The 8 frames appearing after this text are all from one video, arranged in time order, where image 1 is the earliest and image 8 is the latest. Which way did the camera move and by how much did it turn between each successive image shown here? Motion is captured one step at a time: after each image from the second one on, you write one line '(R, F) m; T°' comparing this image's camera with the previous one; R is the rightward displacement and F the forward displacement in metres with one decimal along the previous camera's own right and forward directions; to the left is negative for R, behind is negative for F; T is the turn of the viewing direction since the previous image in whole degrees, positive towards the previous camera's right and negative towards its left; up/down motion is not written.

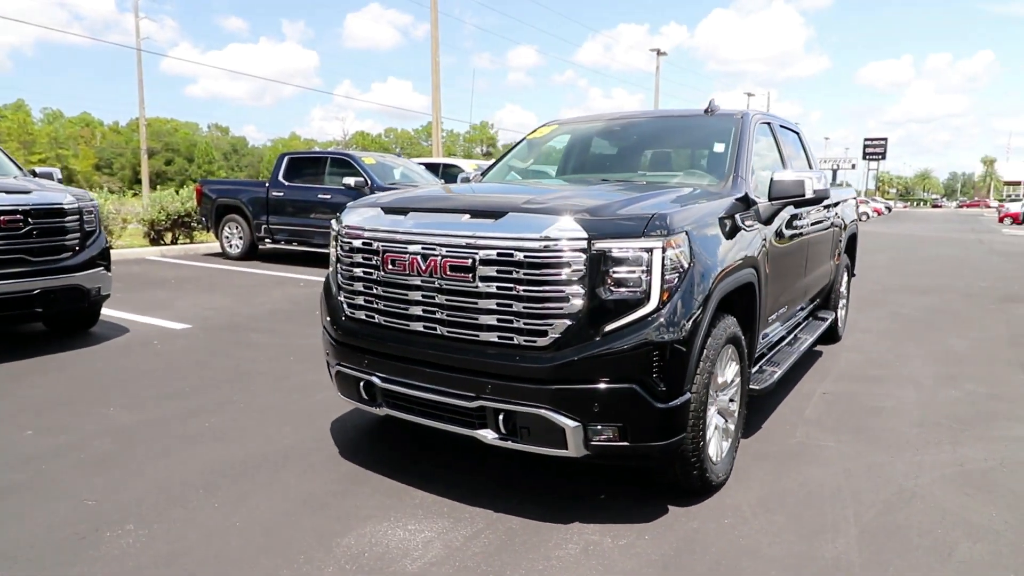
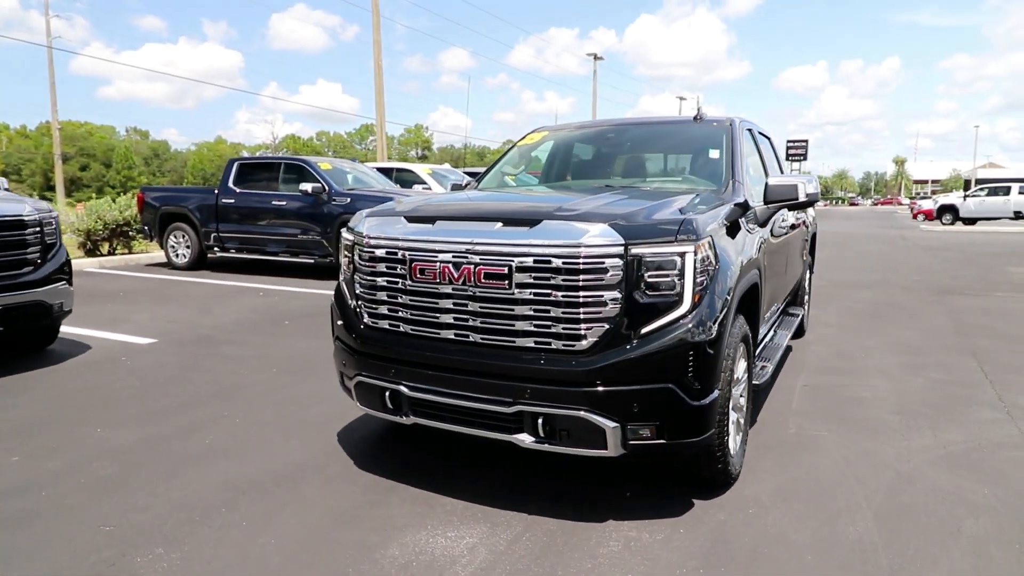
(-0.4, 0.0) m; +5°
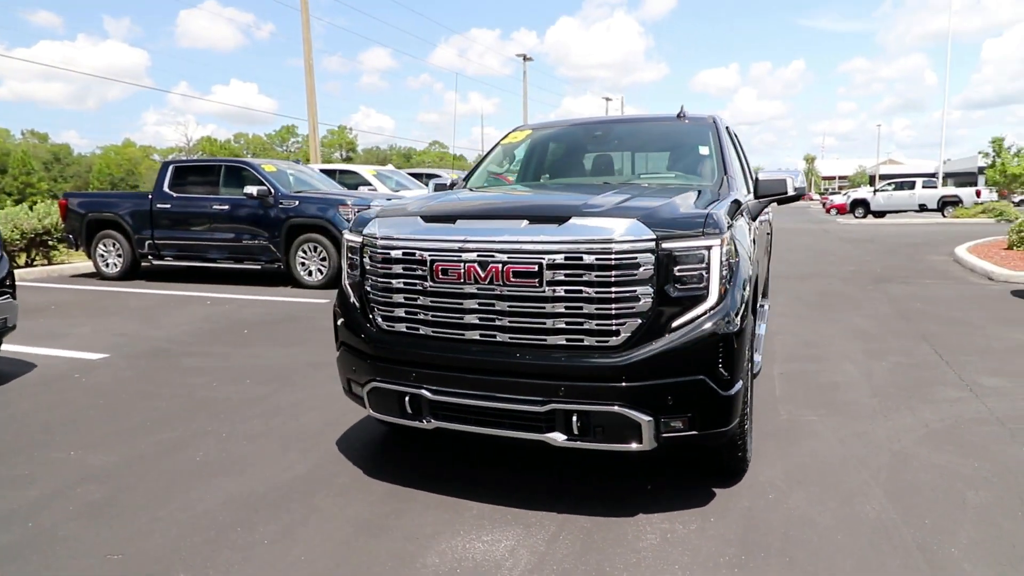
(-0.4, +0.1) m; +6°
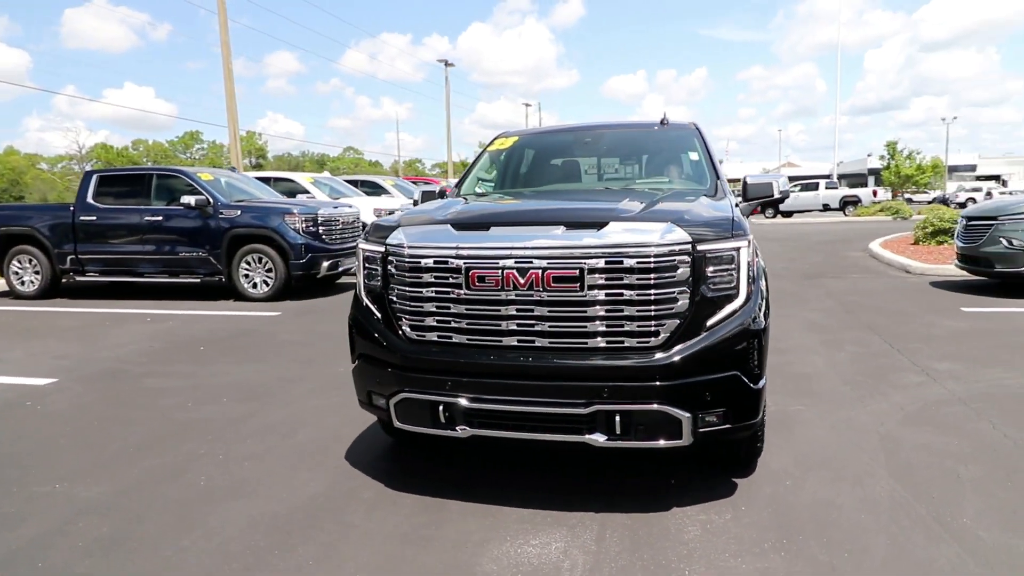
(-0.5, 0.0) m; +7°
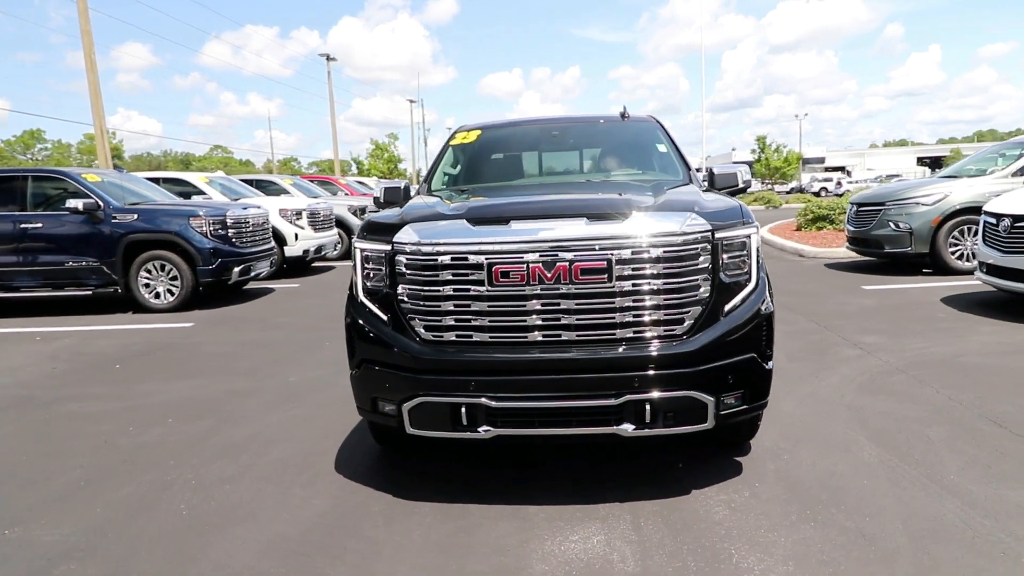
(-0.6, +0.1) m; +10°
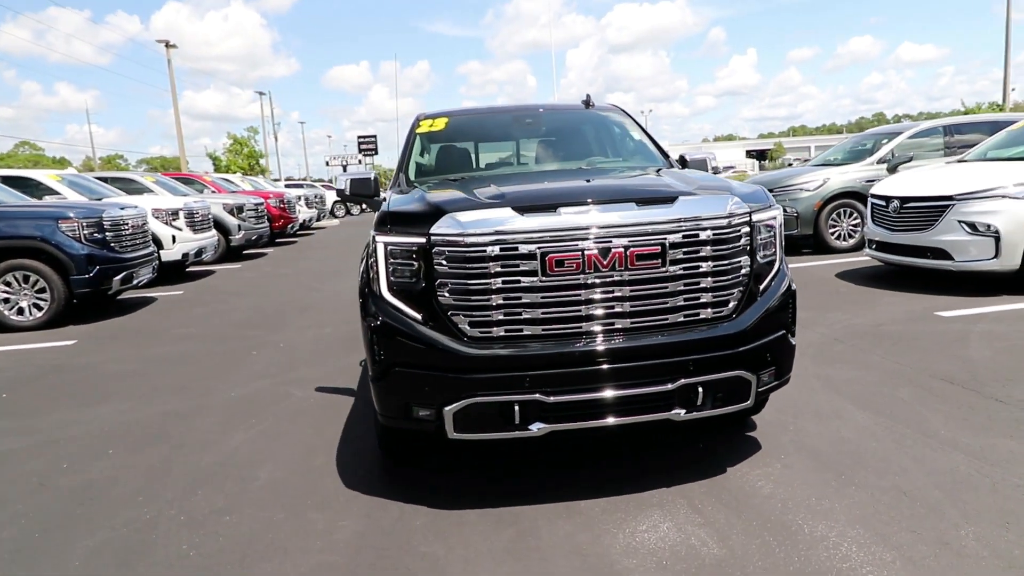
(-0.8, +0.2) m; +12°
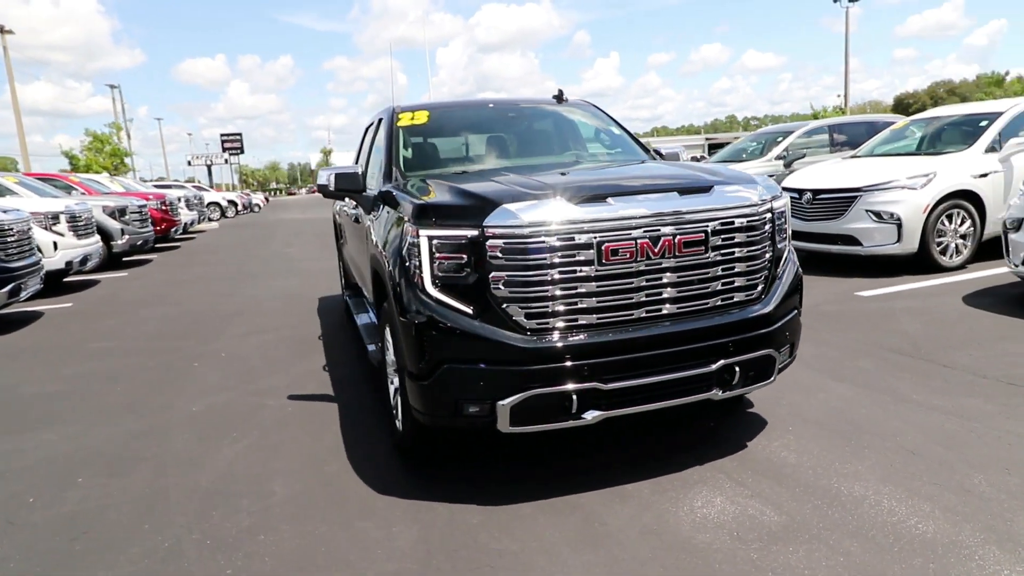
(-0.8, +0.1) m; +10°
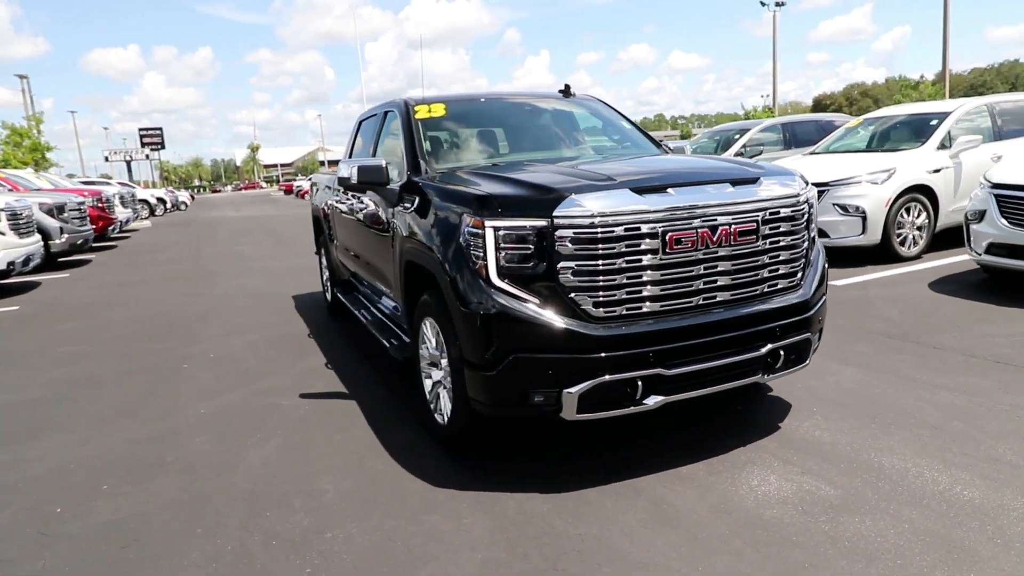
(-0.6, 0.0) m; +6°
